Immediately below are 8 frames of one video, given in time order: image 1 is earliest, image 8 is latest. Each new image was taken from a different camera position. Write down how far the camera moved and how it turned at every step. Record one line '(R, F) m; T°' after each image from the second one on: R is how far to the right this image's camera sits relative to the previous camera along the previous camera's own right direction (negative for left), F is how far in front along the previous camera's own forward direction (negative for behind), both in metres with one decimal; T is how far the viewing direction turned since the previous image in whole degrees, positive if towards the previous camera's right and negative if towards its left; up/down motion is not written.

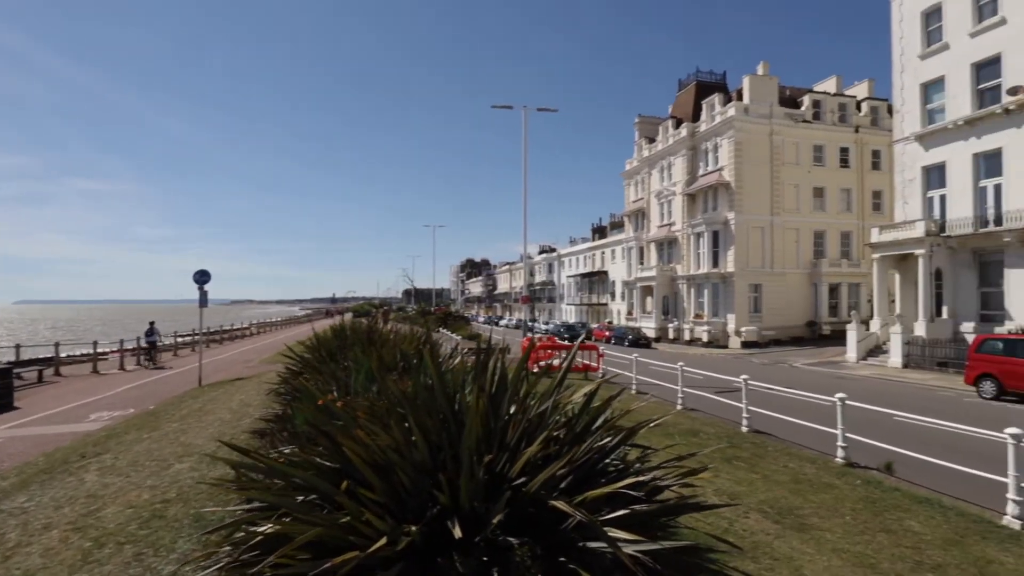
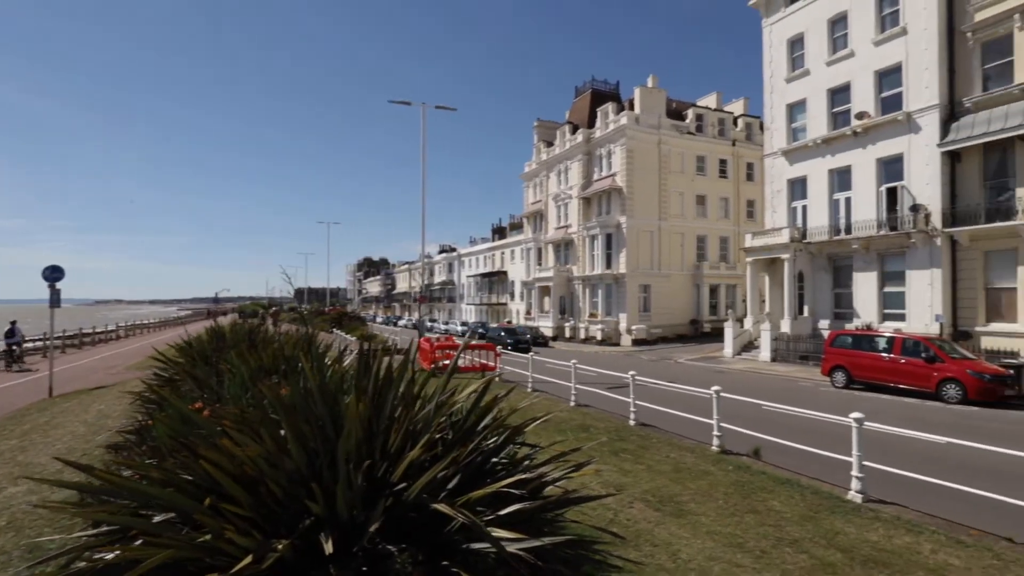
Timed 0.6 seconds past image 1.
(+0.1, 0.0) m; +10°
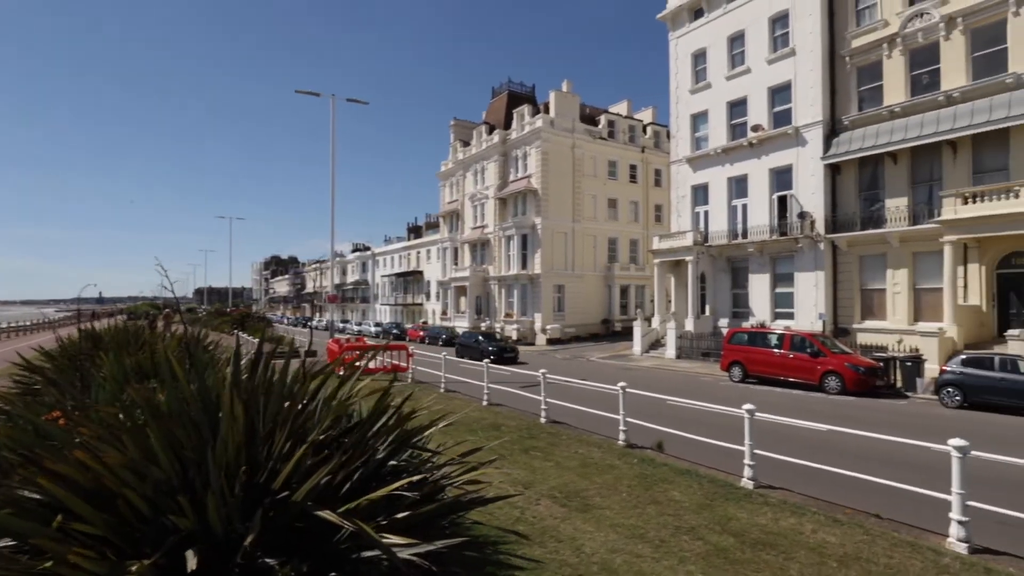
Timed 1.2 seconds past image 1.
(+0.1, +0.1) m; +8°
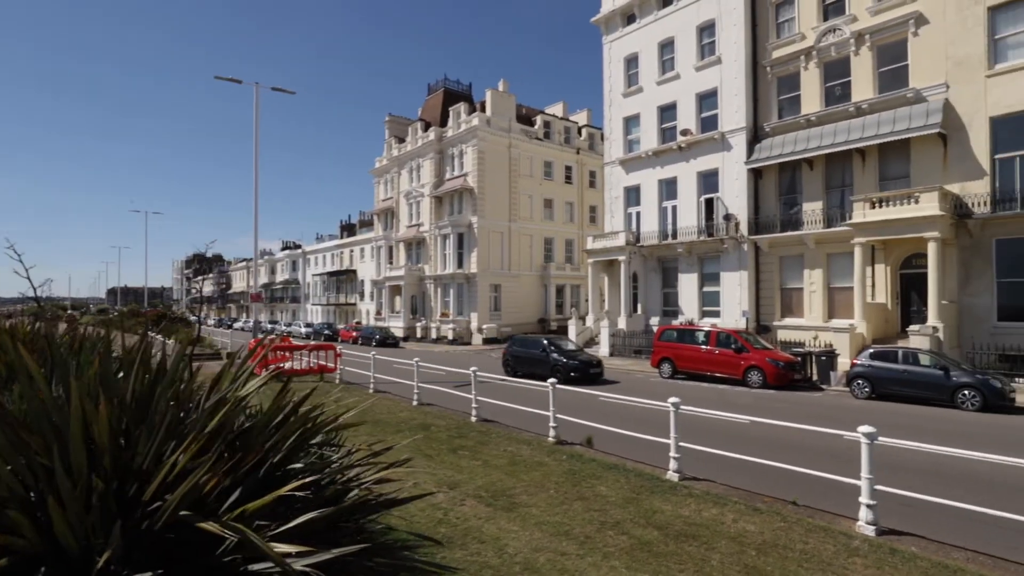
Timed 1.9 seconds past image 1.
(+0.1, +0.2) m; +6°
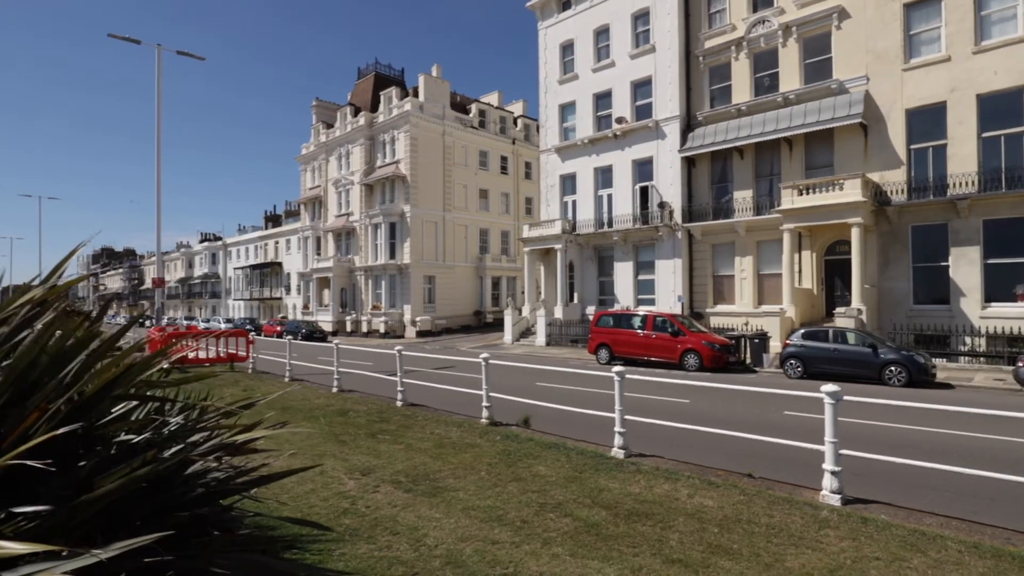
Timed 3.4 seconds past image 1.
(+0.1, +0.9) m; +6°
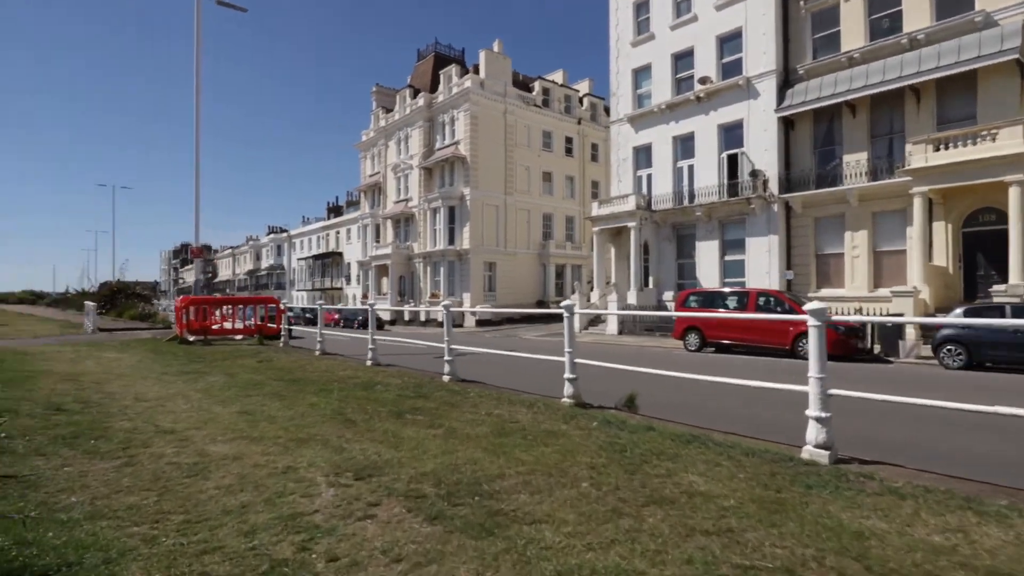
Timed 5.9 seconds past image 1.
(-0.3, +2.7) m; -6°
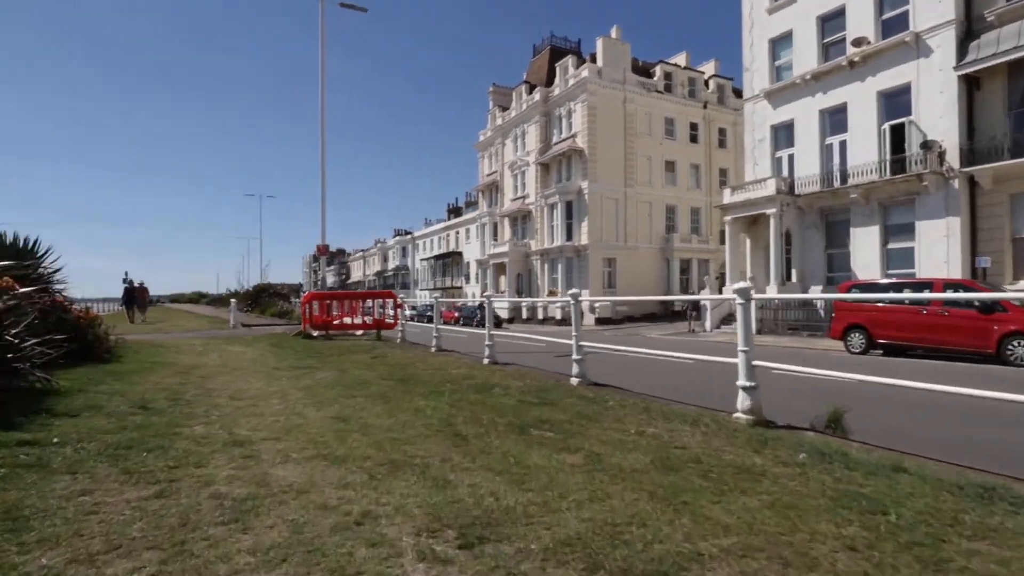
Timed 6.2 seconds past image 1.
(-0.2, +1.1) m; -11°
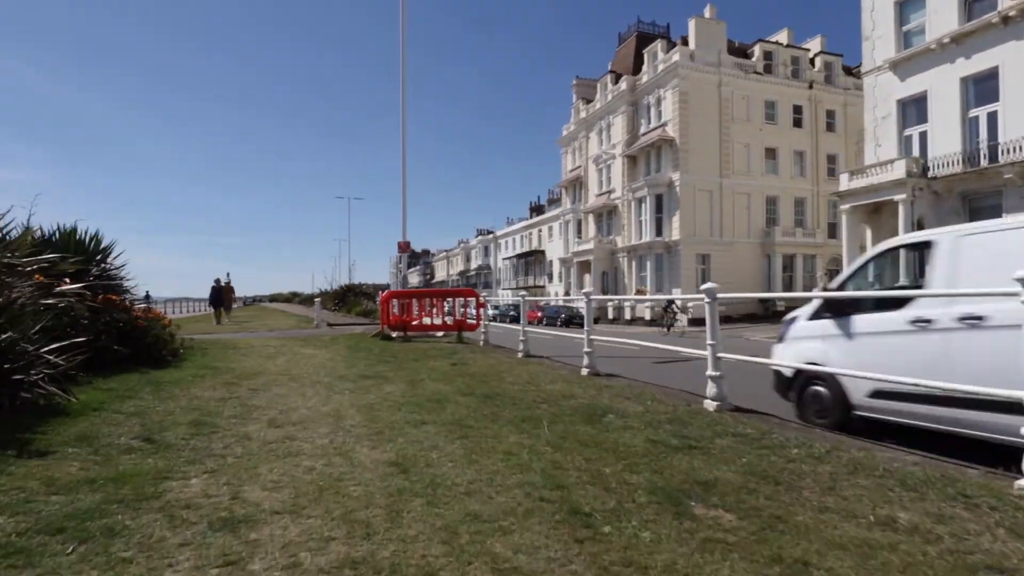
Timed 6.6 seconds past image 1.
(-0.3, +1.3) m; -8°
